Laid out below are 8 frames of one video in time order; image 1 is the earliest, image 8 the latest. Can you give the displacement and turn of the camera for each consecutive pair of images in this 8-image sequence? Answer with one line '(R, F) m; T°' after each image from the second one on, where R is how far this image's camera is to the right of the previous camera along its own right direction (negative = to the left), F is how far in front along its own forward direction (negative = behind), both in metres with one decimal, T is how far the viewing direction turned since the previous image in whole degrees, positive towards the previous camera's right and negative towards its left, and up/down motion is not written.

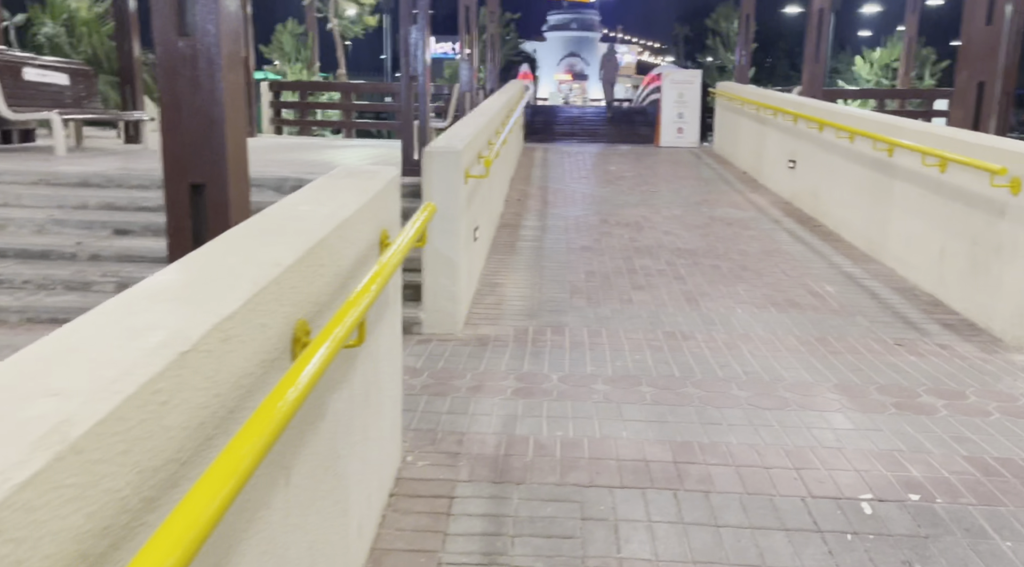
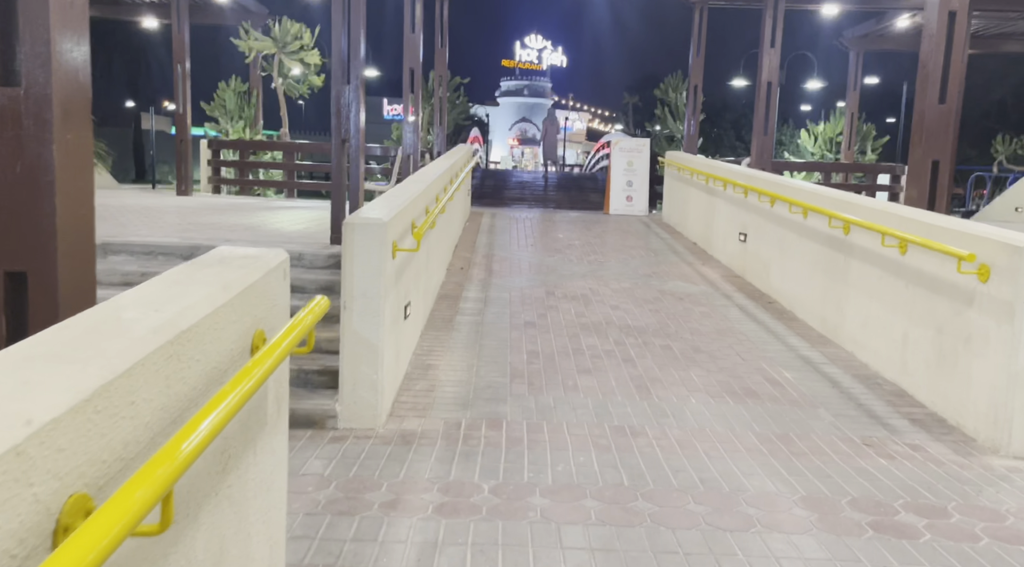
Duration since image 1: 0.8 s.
(0.0, +0.3) m; +3°
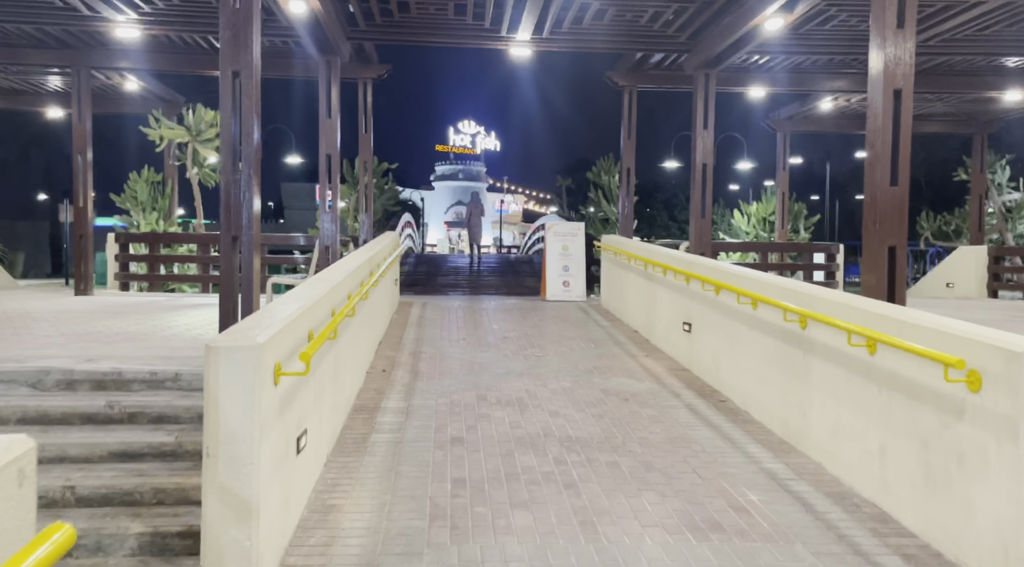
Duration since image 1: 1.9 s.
(+0.1, +0.5) m; +4°
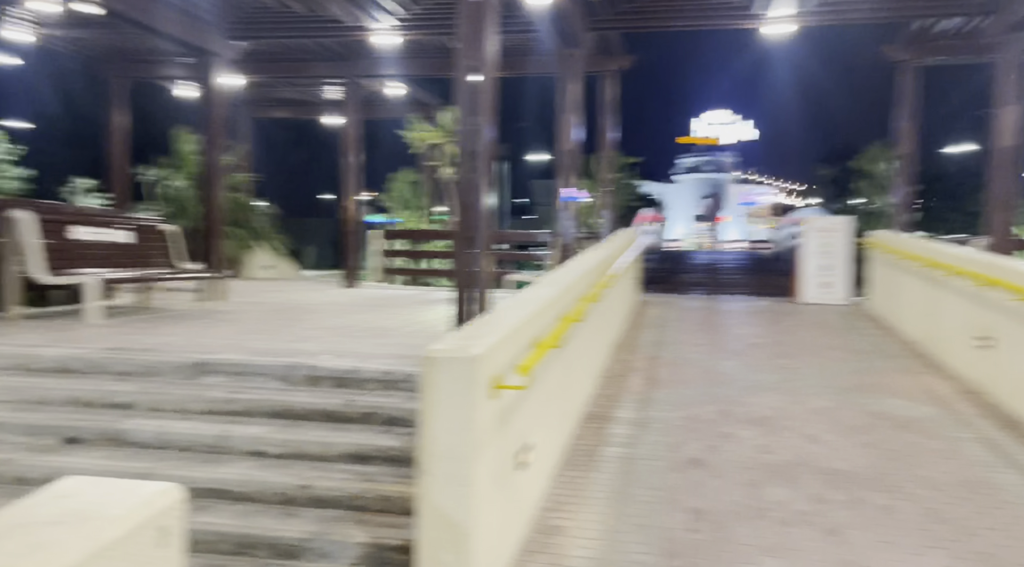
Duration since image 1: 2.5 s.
(0.0, +0.3) m; -15°
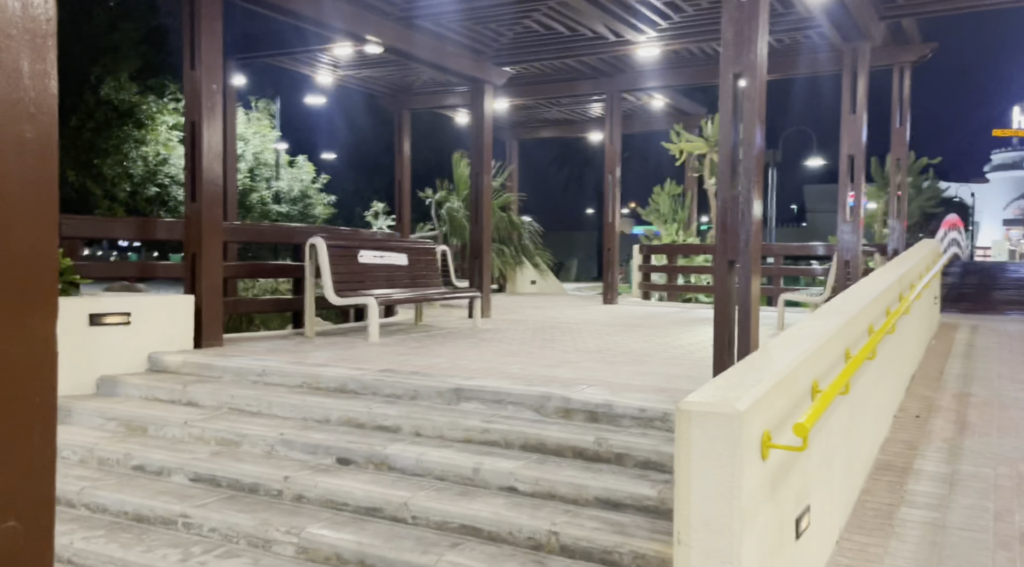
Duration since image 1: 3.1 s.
(0.0, +0.4) m; -17°
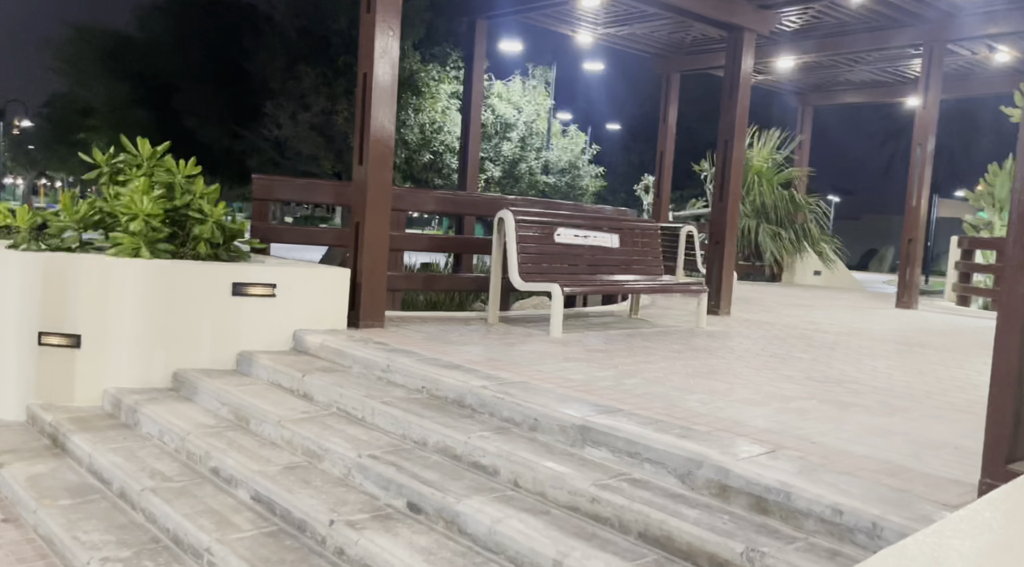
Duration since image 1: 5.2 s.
(+0.8, +1.9) m; -20°
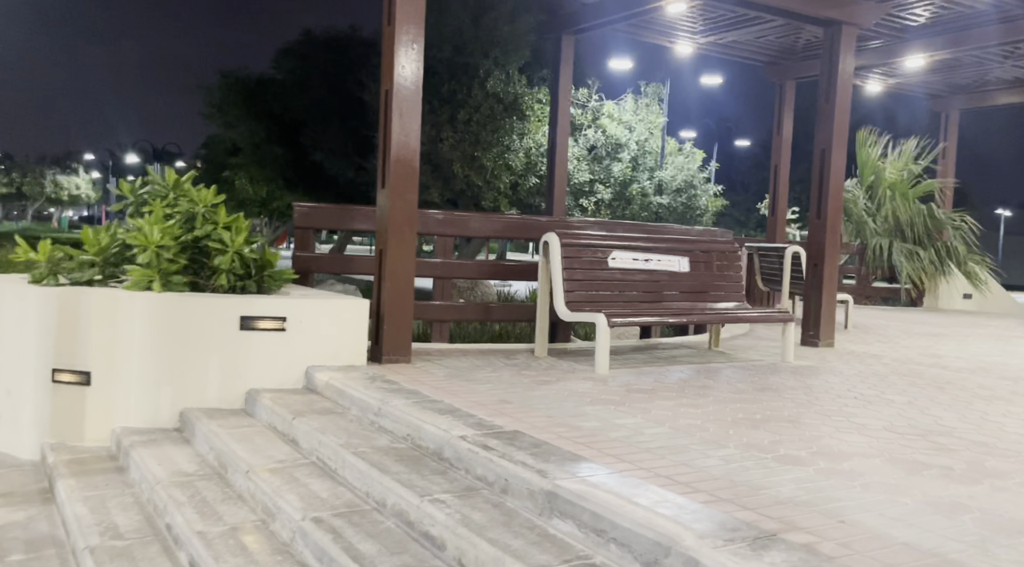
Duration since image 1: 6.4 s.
(+0.9, +0.9) m; -10°
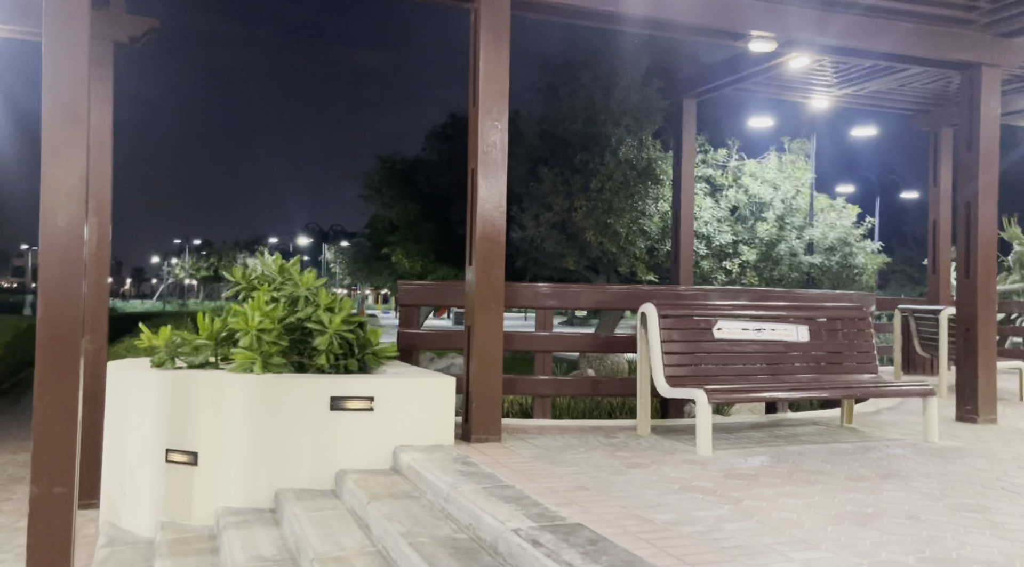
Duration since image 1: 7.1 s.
(+0.6, +0.3) m; -11°
